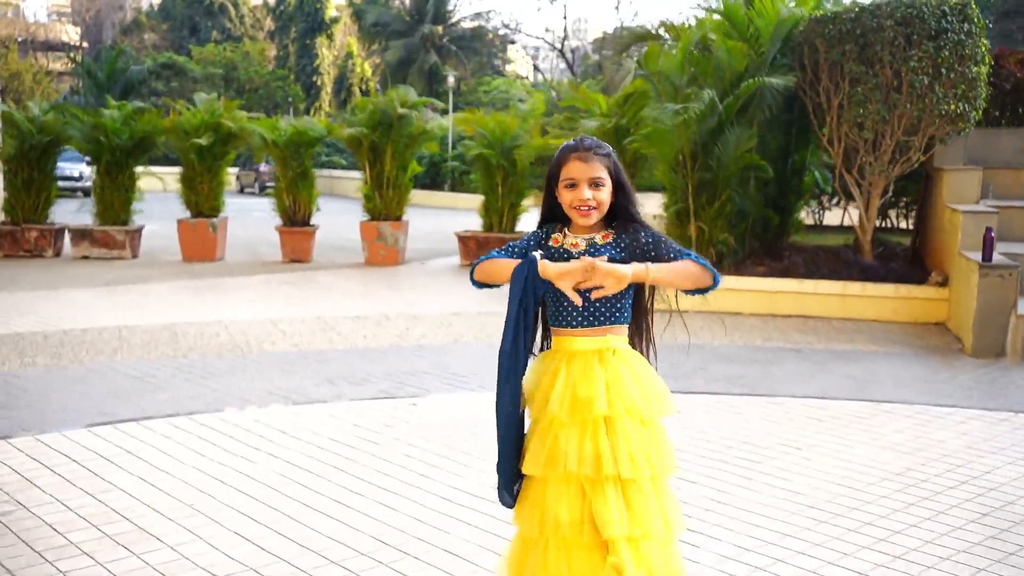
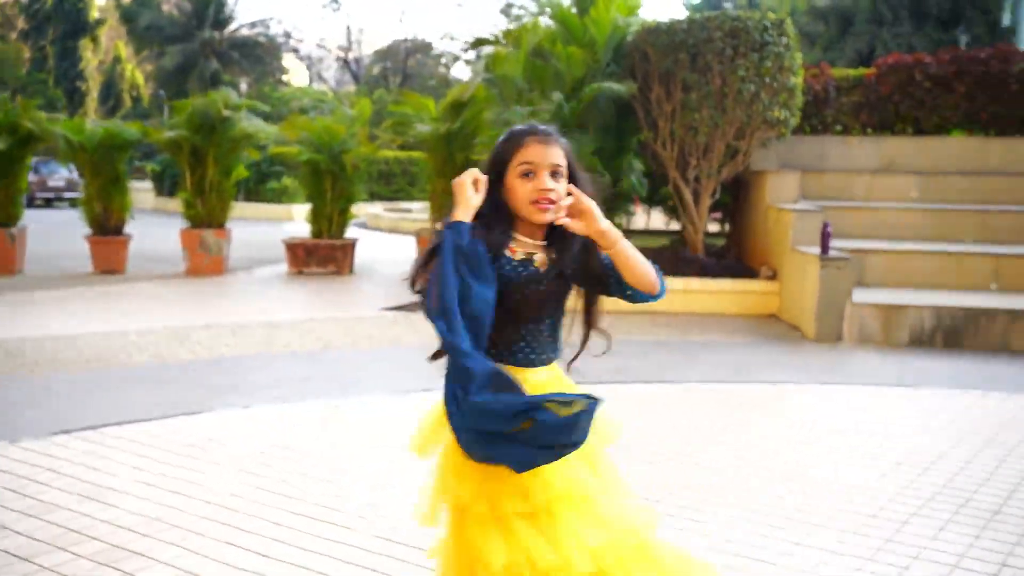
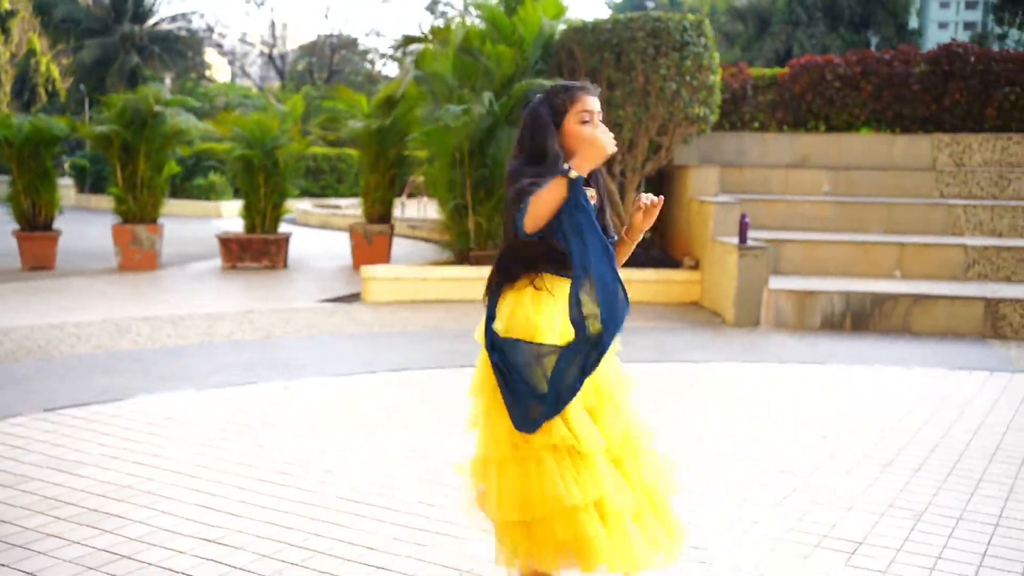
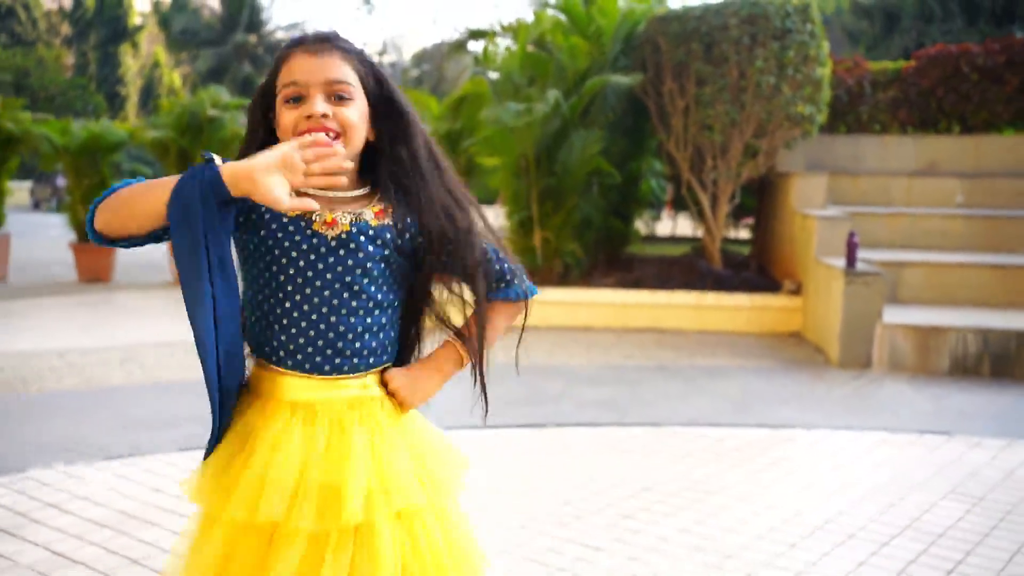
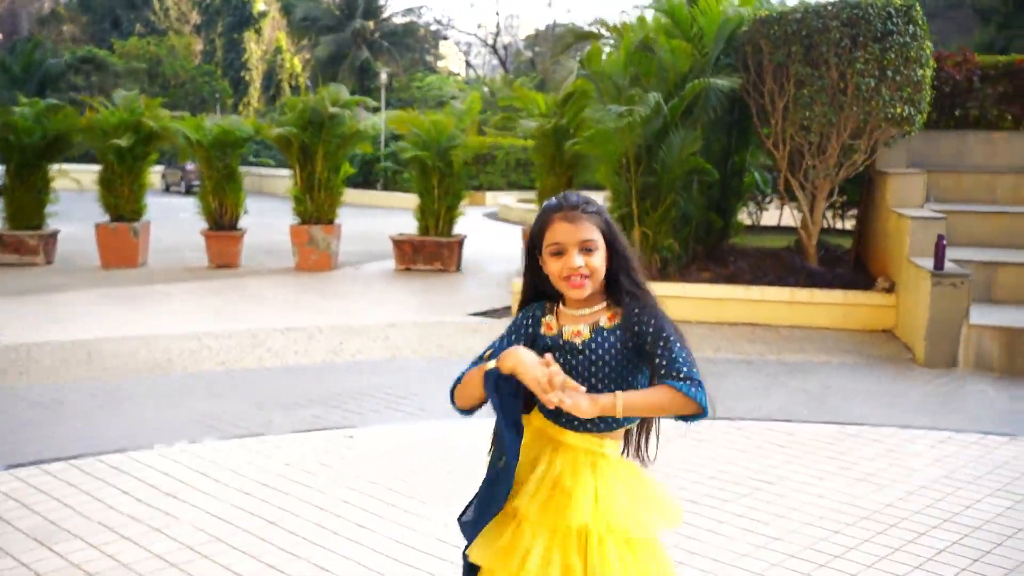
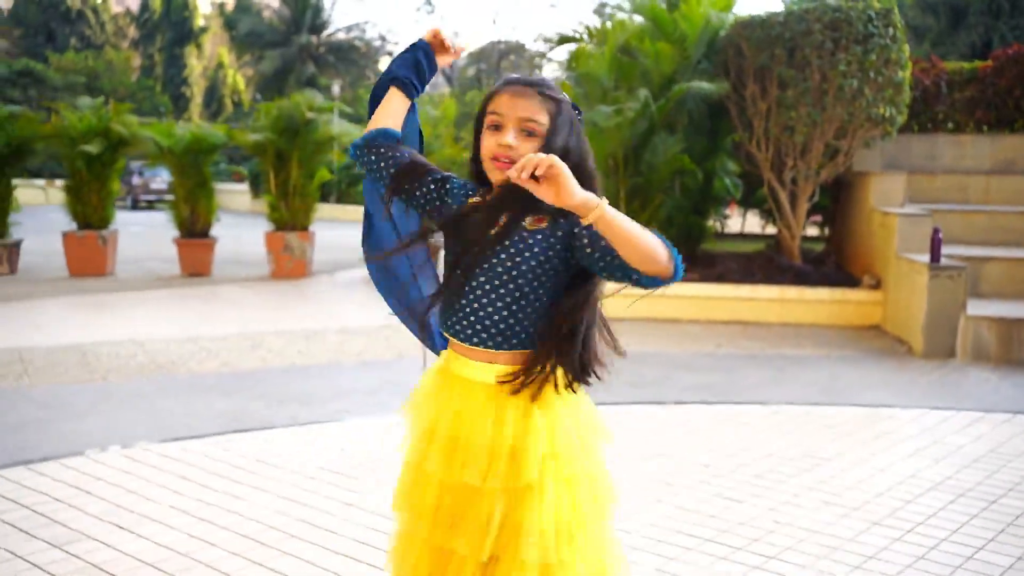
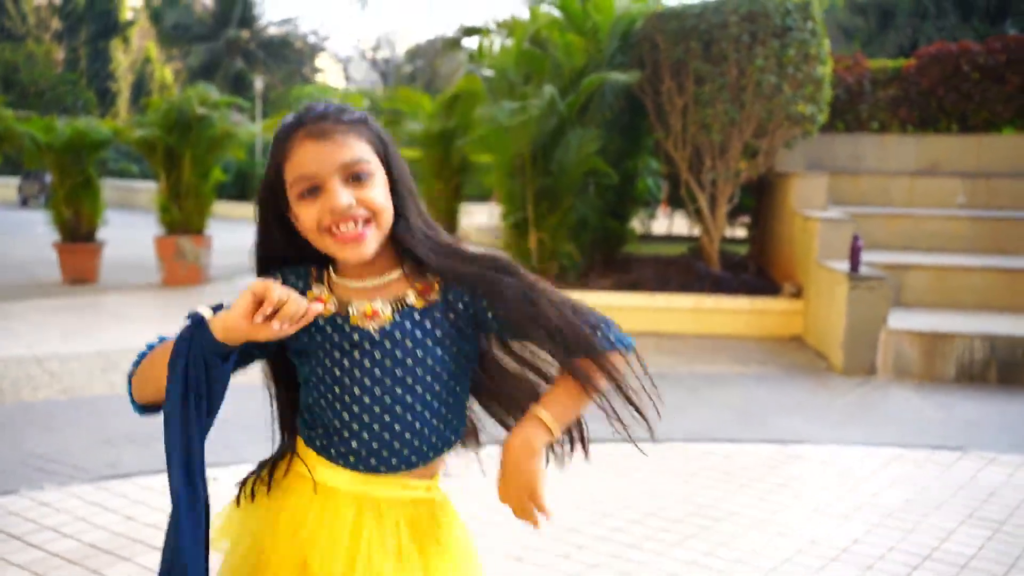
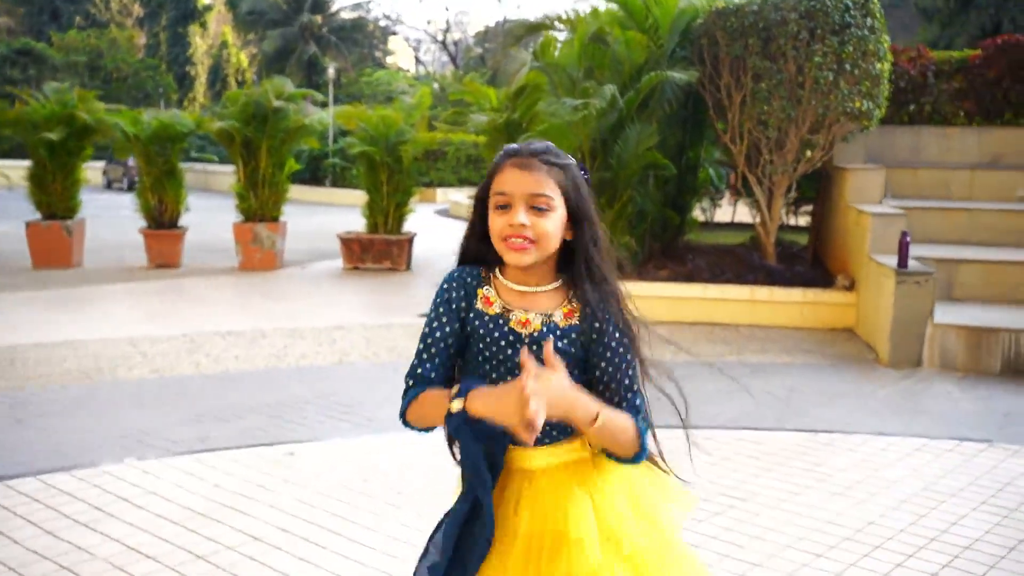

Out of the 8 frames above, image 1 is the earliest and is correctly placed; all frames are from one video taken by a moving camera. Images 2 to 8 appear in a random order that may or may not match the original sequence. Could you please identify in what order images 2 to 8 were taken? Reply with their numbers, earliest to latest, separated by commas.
5, 8, 7, 4, 6, 2, 3
